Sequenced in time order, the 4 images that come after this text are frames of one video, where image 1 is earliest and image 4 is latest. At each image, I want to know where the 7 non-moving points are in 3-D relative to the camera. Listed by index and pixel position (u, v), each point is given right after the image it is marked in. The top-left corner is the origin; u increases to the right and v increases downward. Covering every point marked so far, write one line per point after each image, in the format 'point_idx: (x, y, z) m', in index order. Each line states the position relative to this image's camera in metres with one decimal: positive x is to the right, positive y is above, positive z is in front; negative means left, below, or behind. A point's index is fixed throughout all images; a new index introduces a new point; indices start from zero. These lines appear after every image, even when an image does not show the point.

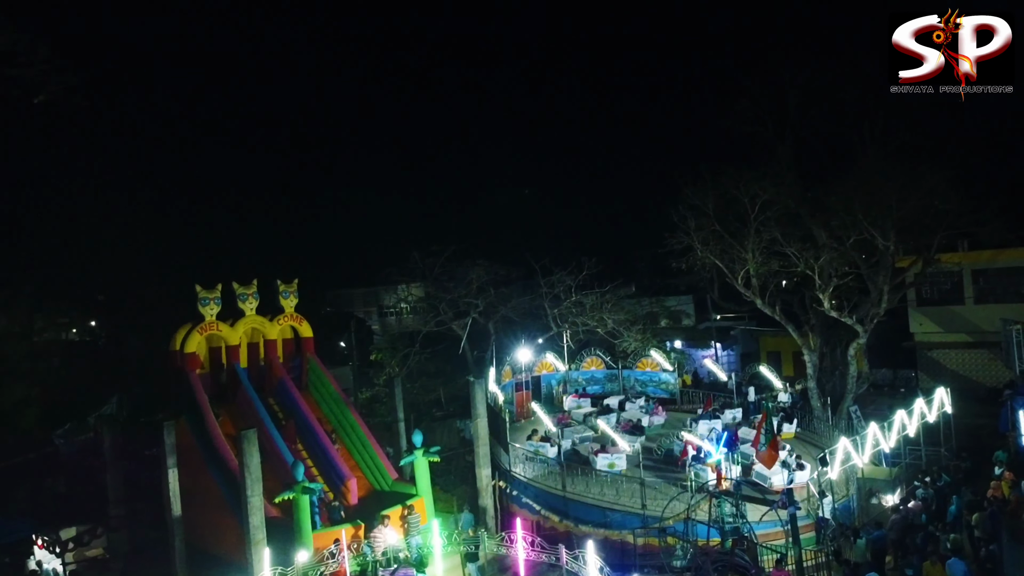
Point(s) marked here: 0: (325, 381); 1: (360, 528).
0: (-4.8, -2.4, +17.5) m
1: (-3.0, -4.8, +13.8) m
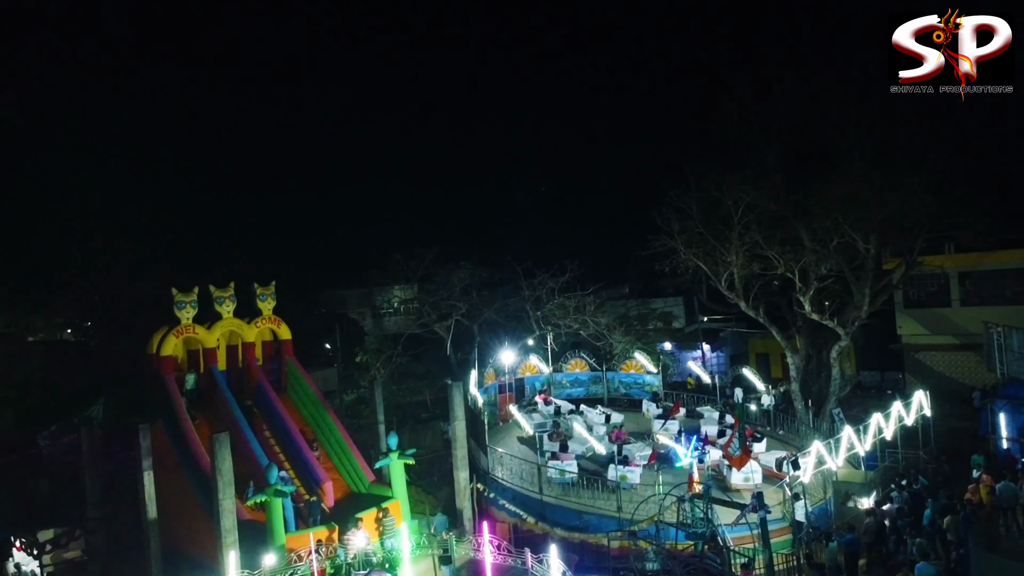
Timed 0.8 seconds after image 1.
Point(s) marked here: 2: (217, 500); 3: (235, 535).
0: (-5.3, -2.4, +17.6) m
1: (-3.5, -4.8, +13.9) m
2: (-5.3, -3.8, +12.4) m
3: (-5.0, -4.4, +12.5) m
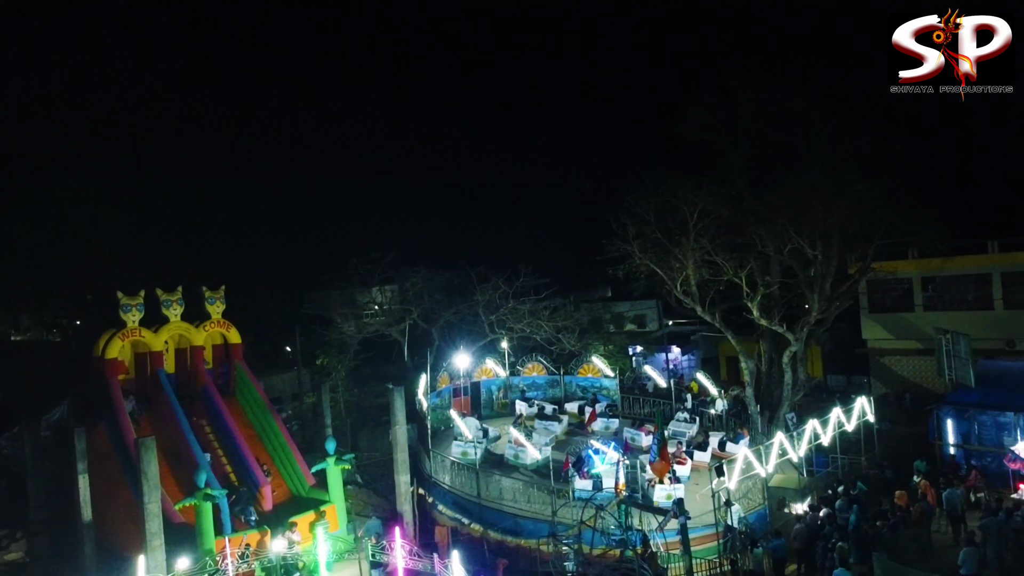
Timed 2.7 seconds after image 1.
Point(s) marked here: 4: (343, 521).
0: (-6.7, -2.6, +17.8) m
1: (-5.0, -5.0, +14.1) m
2: (-6.8, -3.9, +12.6) m
3: (-6.4, -4.6, +12.7) m
4: (-3.8, -5.2, +15.5) m
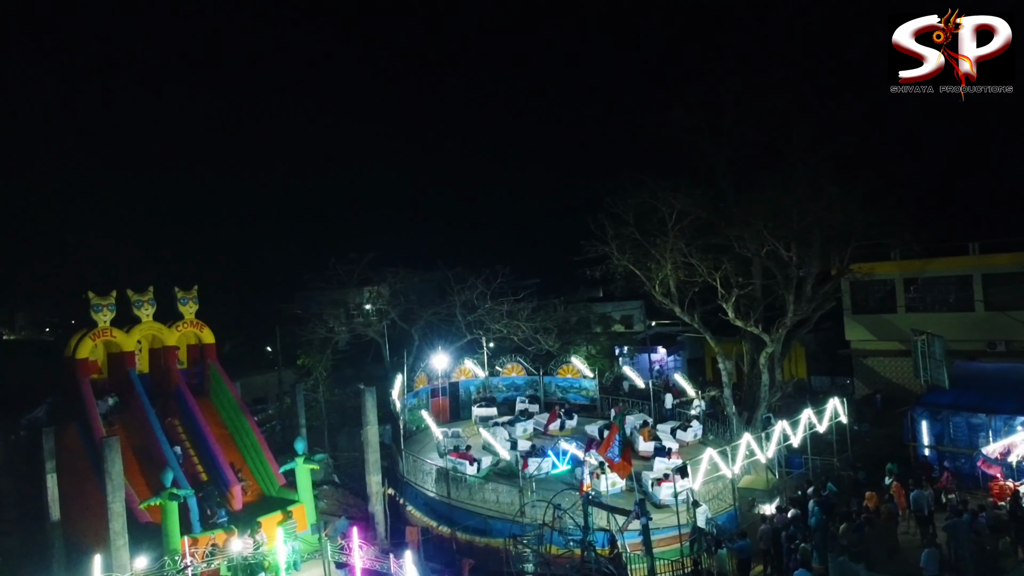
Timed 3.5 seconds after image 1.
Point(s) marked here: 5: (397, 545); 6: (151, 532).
0: (-7.4, -2.6, +17.9) m
1: (-5.7, -5.0, +14.2) m
2: (-7.5, -3.9, +12.7) m
3: (-7.2, -4.6, +12.8) m
4: (-4.5, -5.2, +15.6) m
5: (-2.7, -6.1, +16.5) m
6: (-7.4, -5.0, +14.1) m
